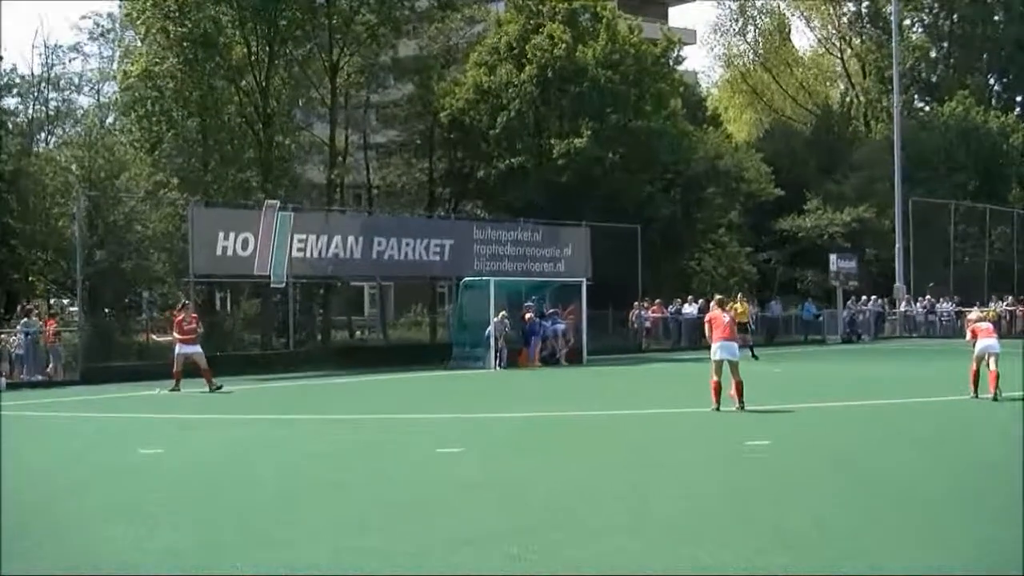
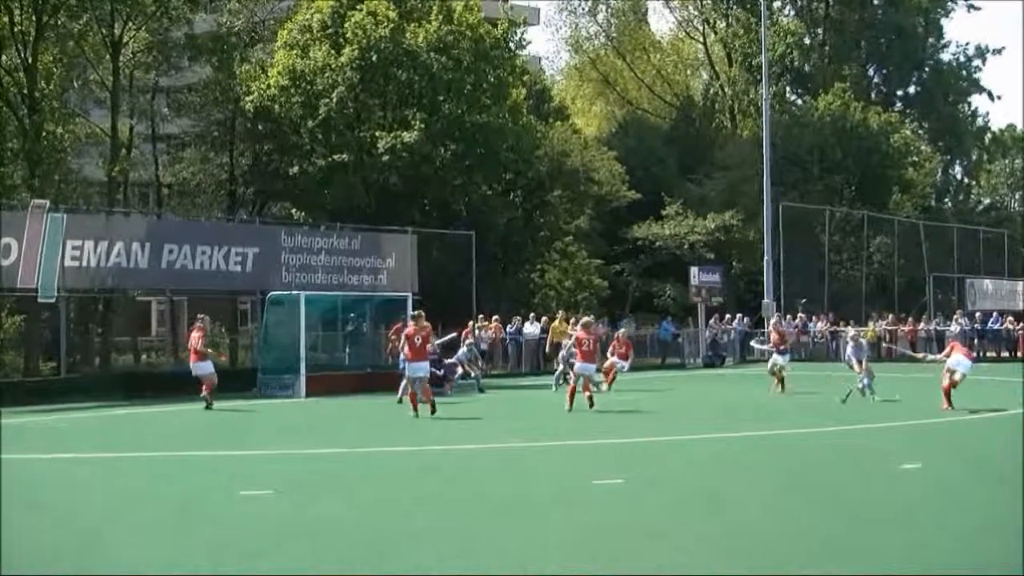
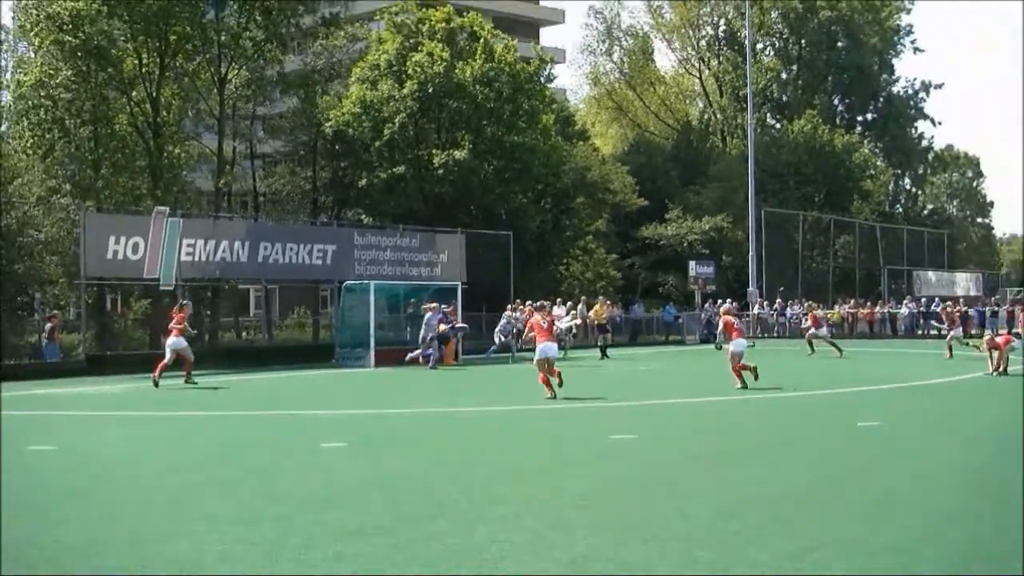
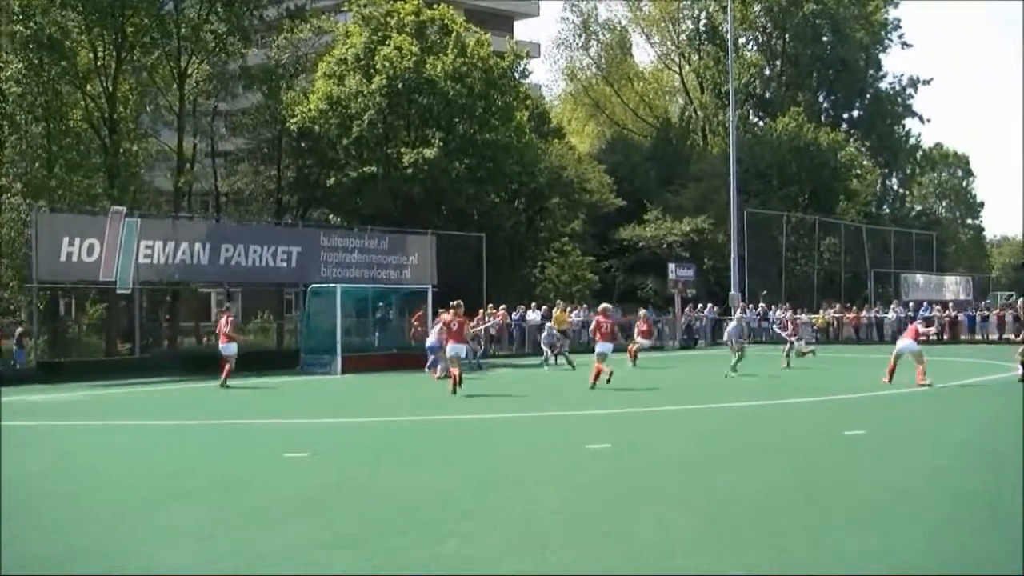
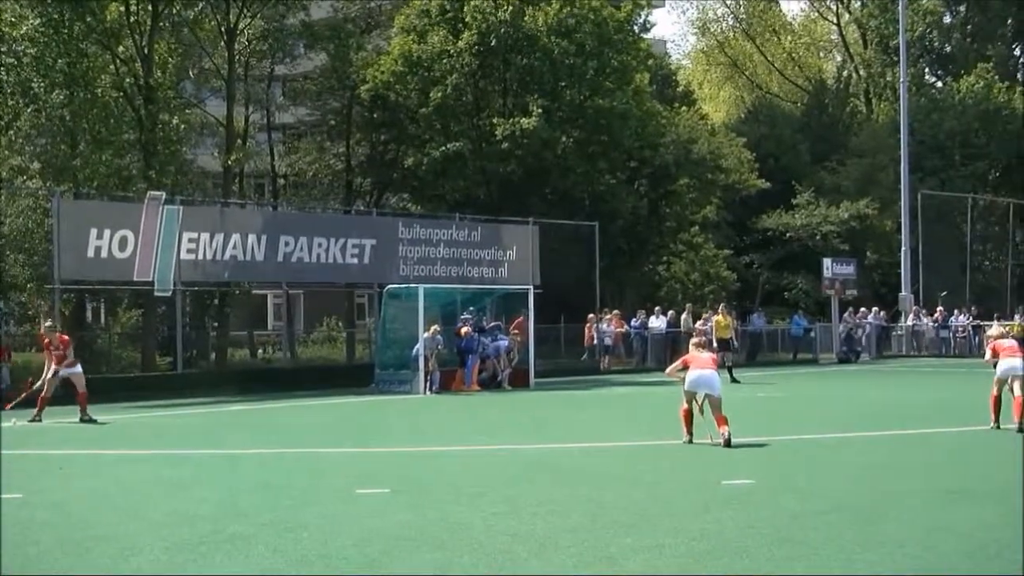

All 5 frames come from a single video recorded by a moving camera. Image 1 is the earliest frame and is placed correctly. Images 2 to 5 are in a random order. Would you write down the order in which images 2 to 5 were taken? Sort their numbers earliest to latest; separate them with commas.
5, 3, 4, 2
